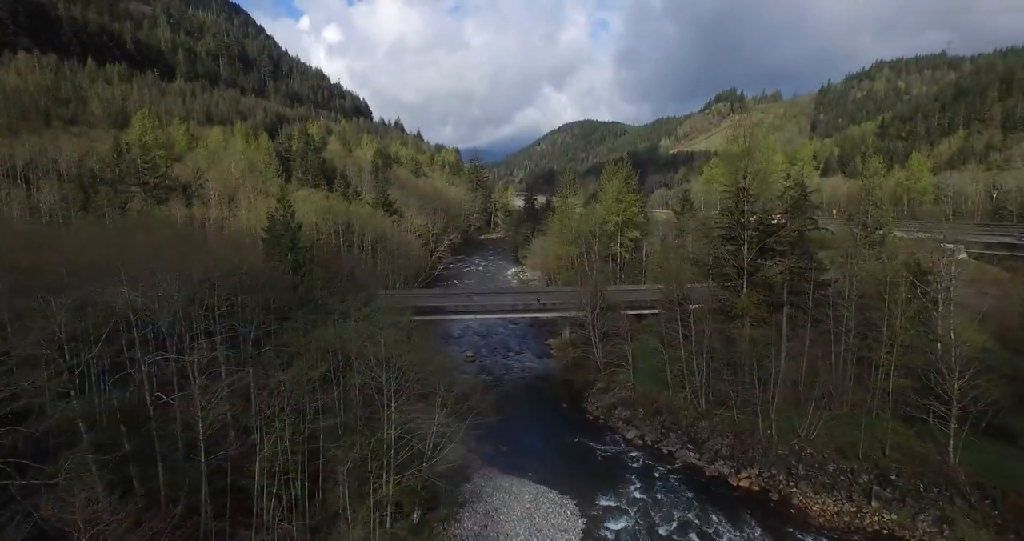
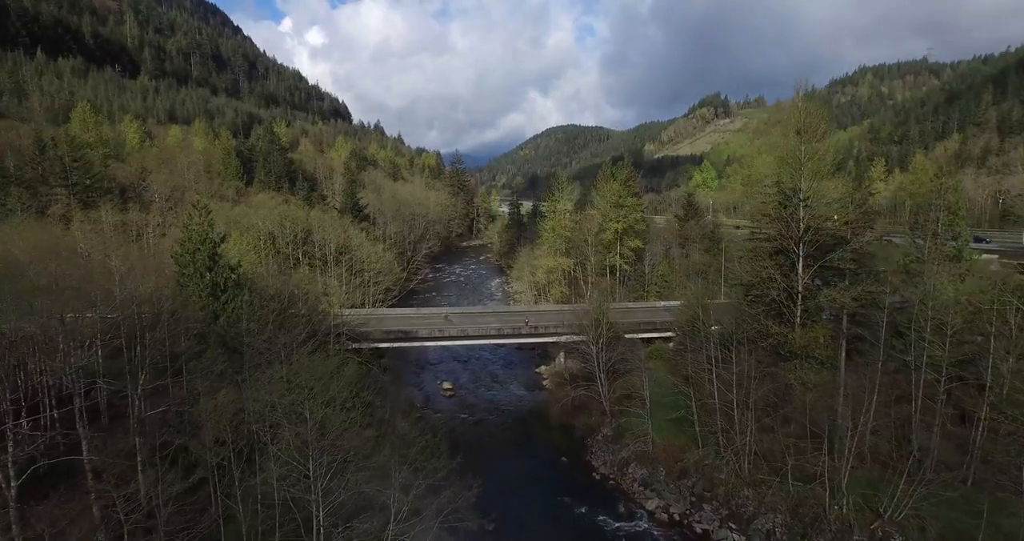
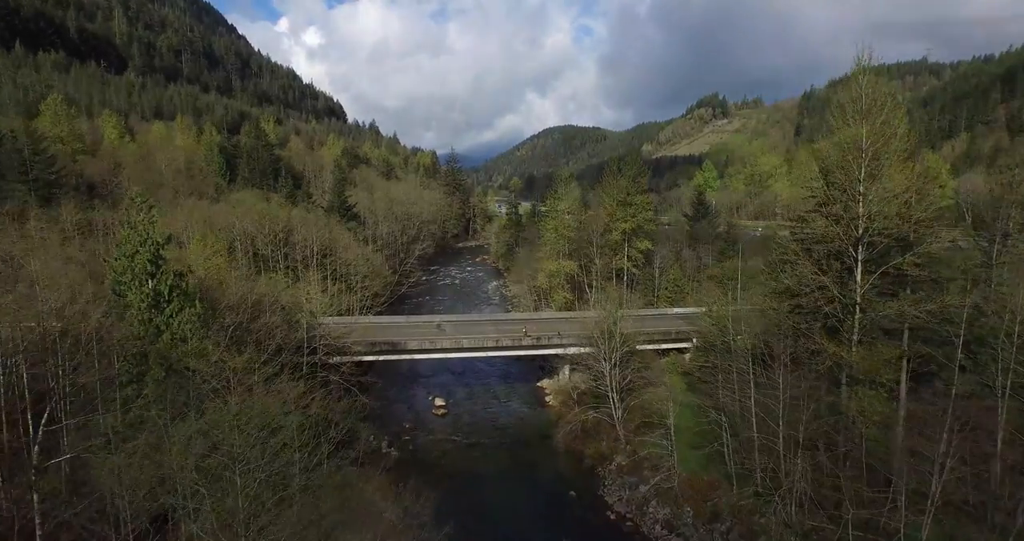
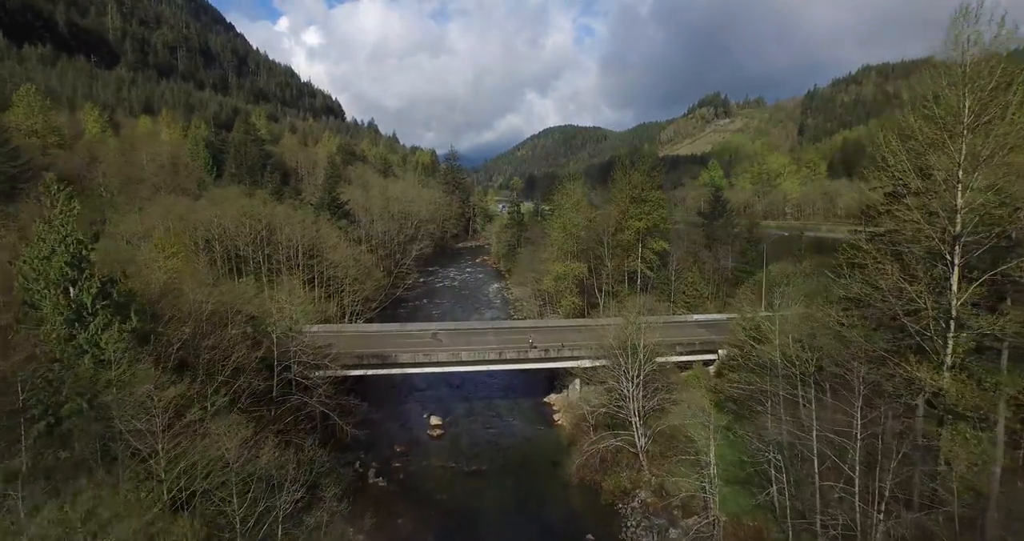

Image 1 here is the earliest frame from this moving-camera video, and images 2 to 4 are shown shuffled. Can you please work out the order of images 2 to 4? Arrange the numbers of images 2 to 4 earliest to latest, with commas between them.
2, 3, 4
